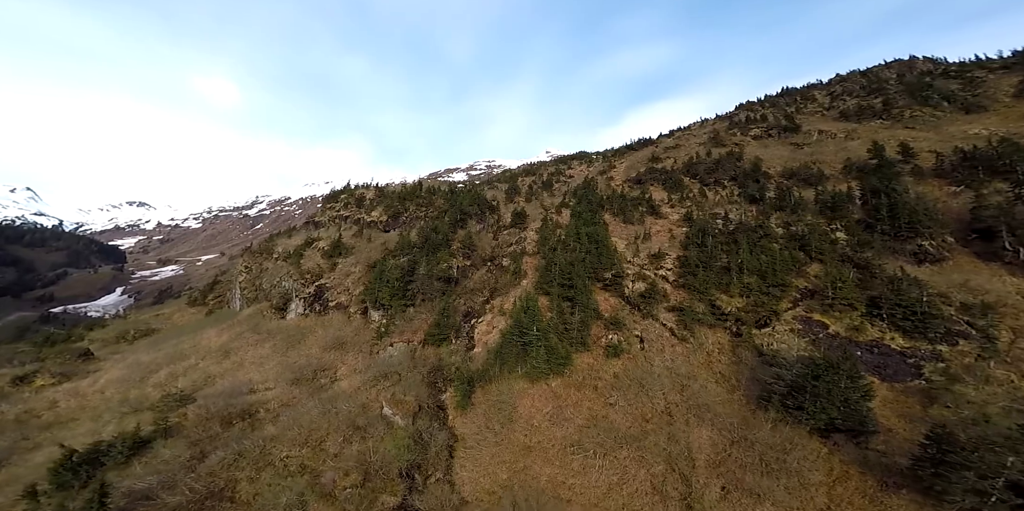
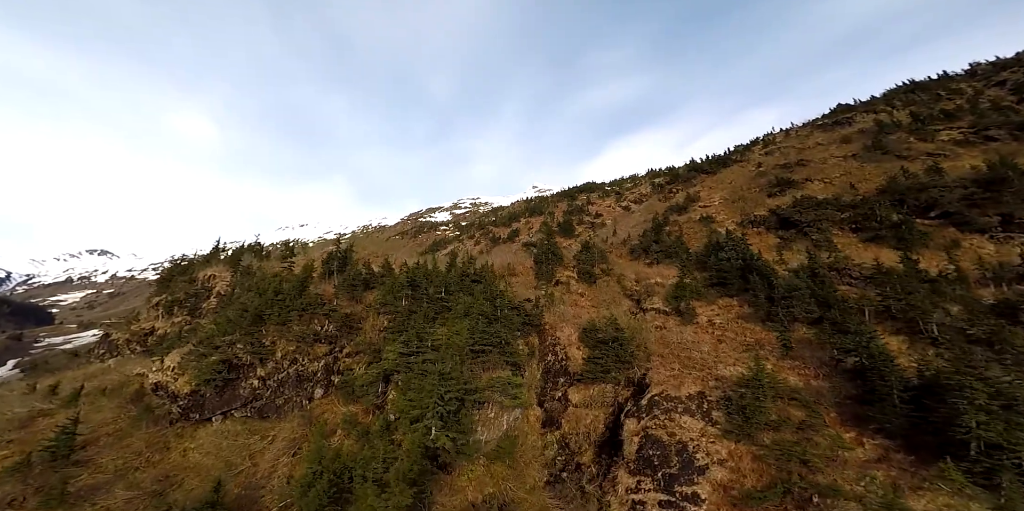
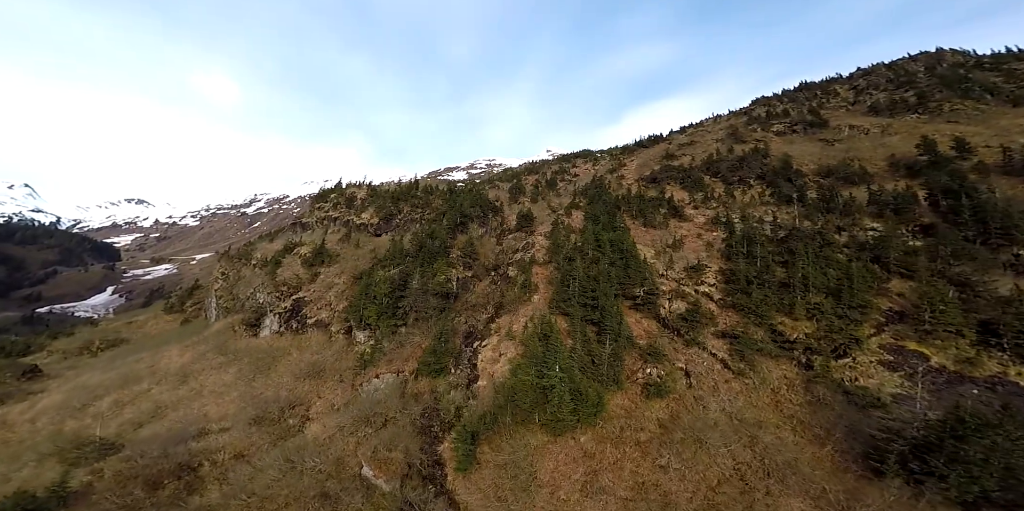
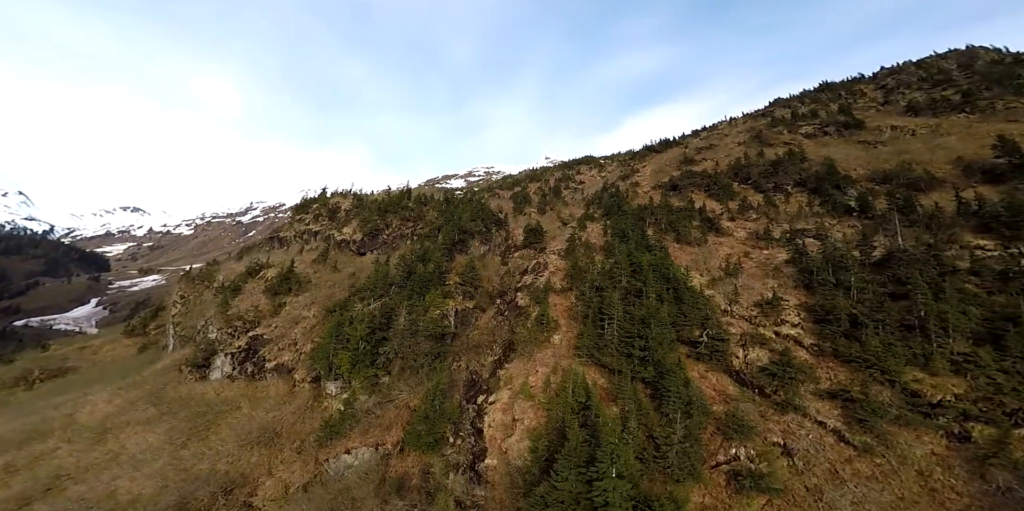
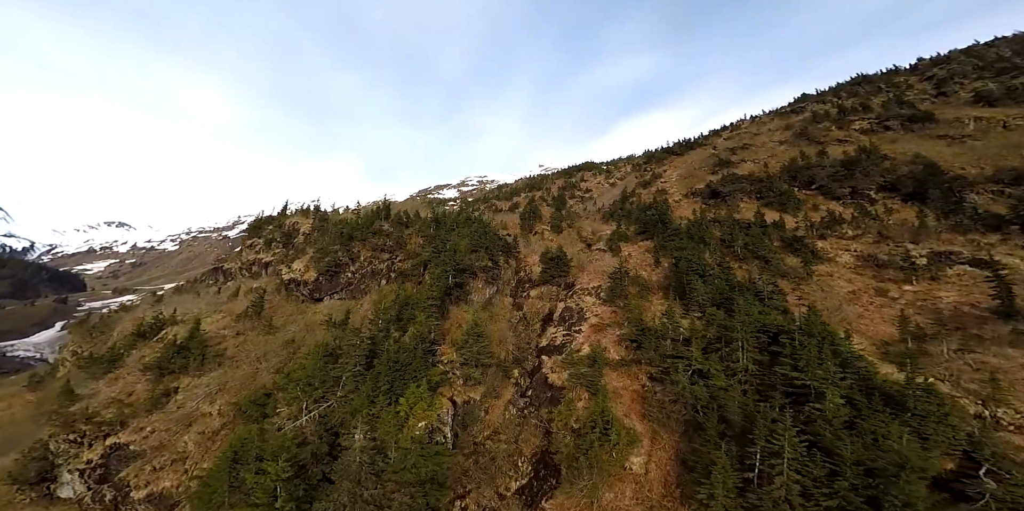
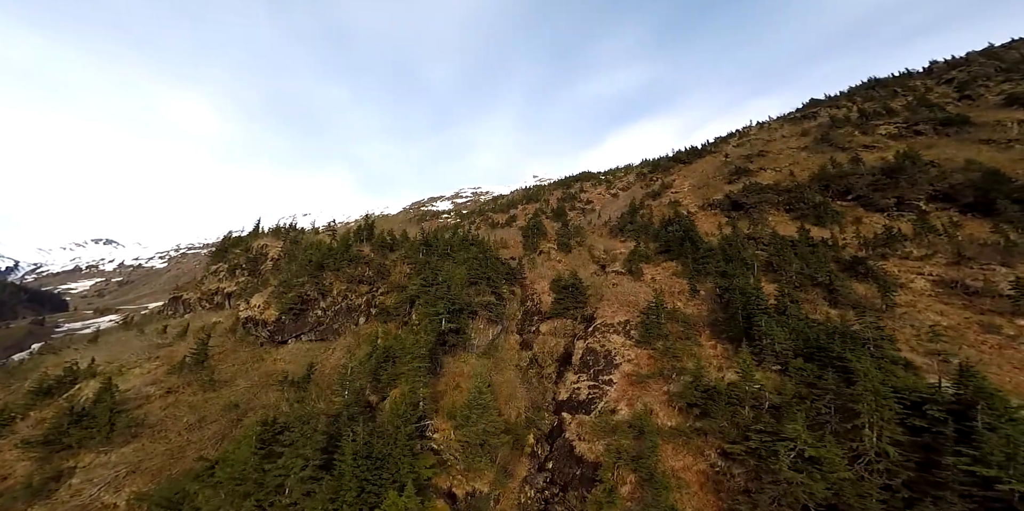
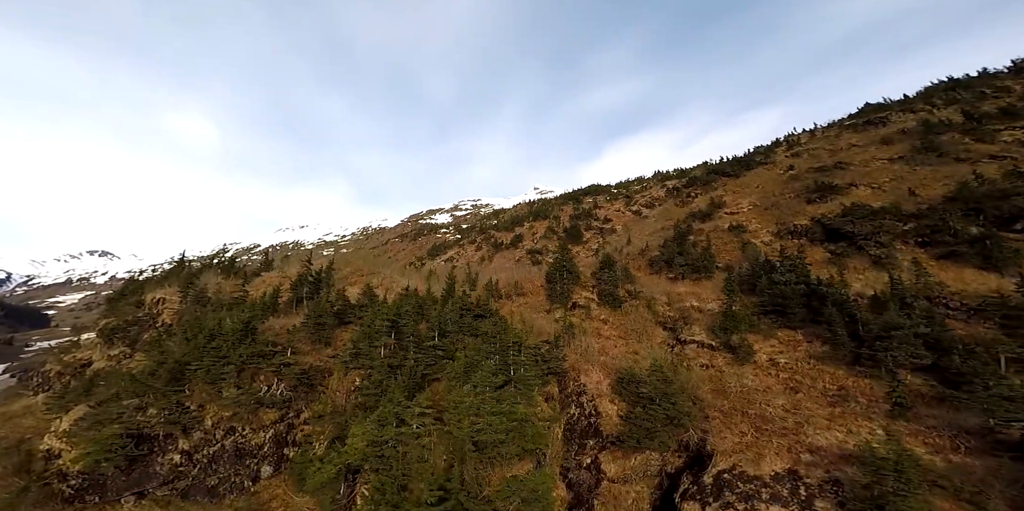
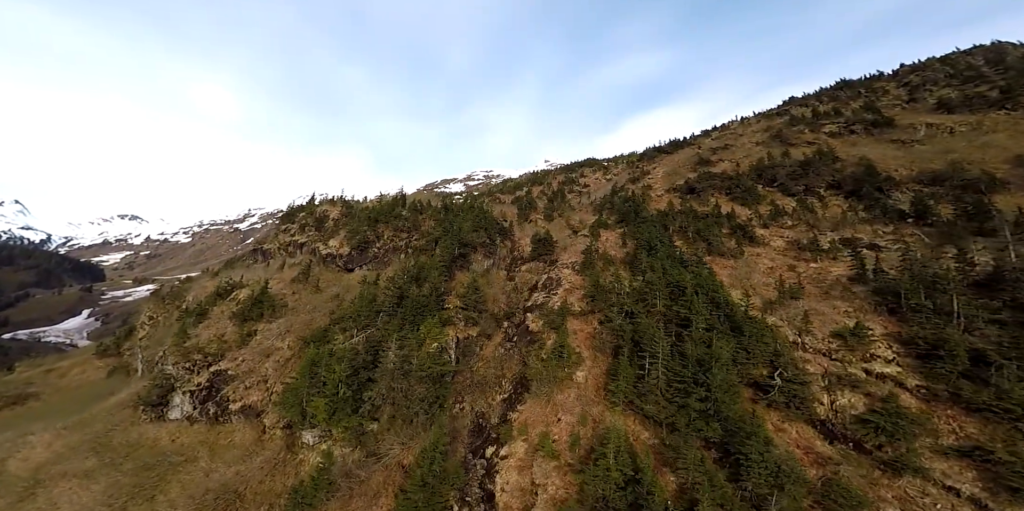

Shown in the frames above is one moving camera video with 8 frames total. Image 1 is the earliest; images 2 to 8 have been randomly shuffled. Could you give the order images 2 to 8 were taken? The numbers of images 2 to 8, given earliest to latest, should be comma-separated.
3, 4, 8, 5, 6, 2, 7
